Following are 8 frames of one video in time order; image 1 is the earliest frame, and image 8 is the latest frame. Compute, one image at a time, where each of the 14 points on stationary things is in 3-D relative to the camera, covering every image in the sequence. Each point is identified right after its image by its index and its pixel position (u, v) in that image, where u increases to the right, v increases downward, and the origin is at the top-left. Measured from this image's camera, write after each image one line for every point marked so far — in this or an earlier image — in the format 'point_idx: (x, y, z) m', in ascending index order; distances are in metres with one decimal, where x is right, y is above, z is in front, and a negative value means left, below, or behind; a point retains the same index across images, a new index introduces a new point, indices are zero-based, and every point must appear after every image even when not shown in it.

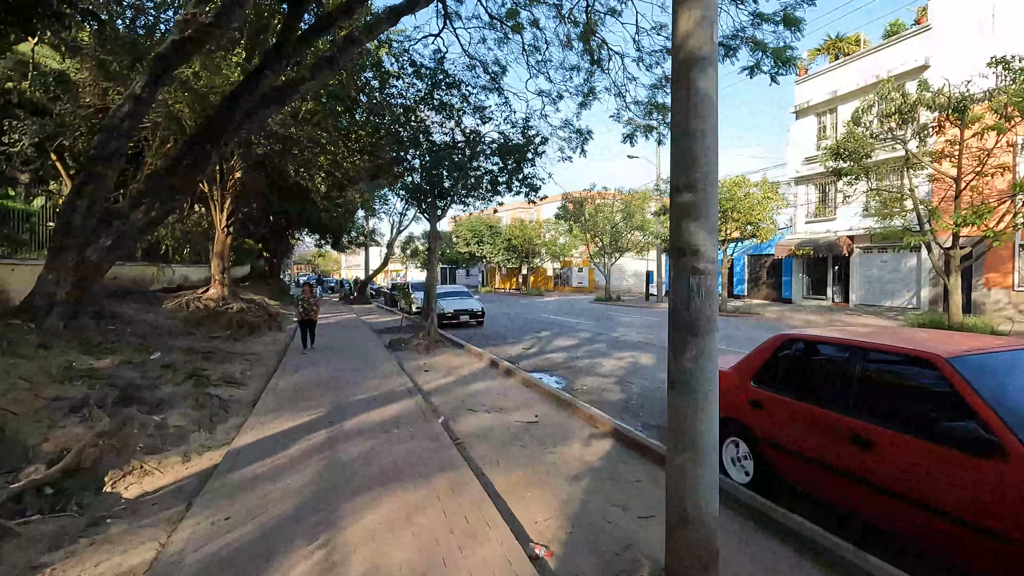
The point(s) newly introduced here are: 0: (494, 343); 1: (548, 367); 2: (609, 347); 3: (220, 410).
0: (-0.4, -1.4, +13.4) m
1: (+0.7, -1.5, +10.1) m
2: (+2.2, -1.4, +12.2) m
3: (-3.4, -1.4, +6.2) m
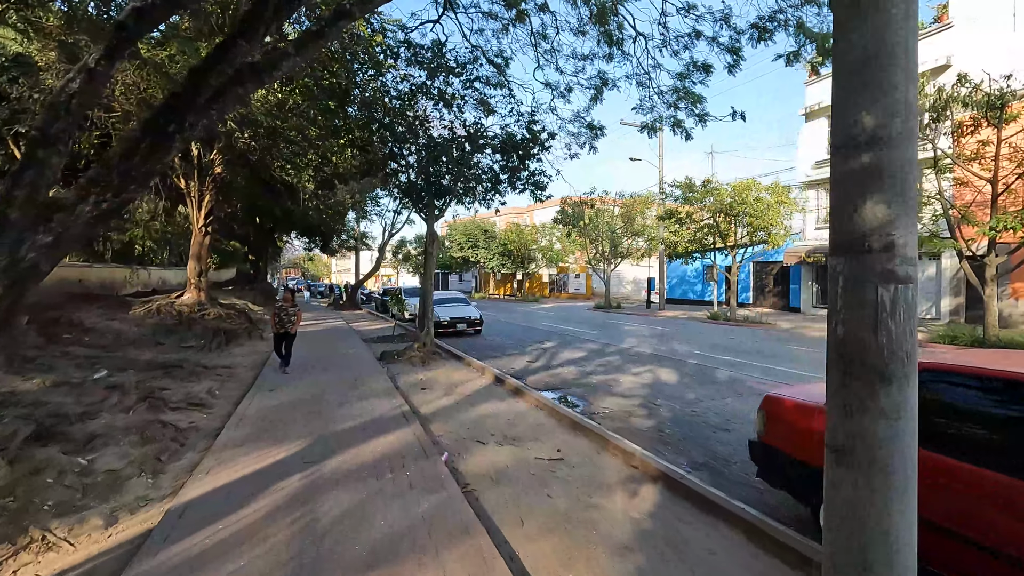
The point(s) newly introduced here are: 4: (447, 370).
0: (-0.4, -1.5, +12.3) m
1: (+0.8, -1.6, +9.0) m
2: (+2.3, -1.5, +11.1) m
3: (-3.2, -1.5, +5.1) m
4: (-1.2, -1.5, +9.8) m
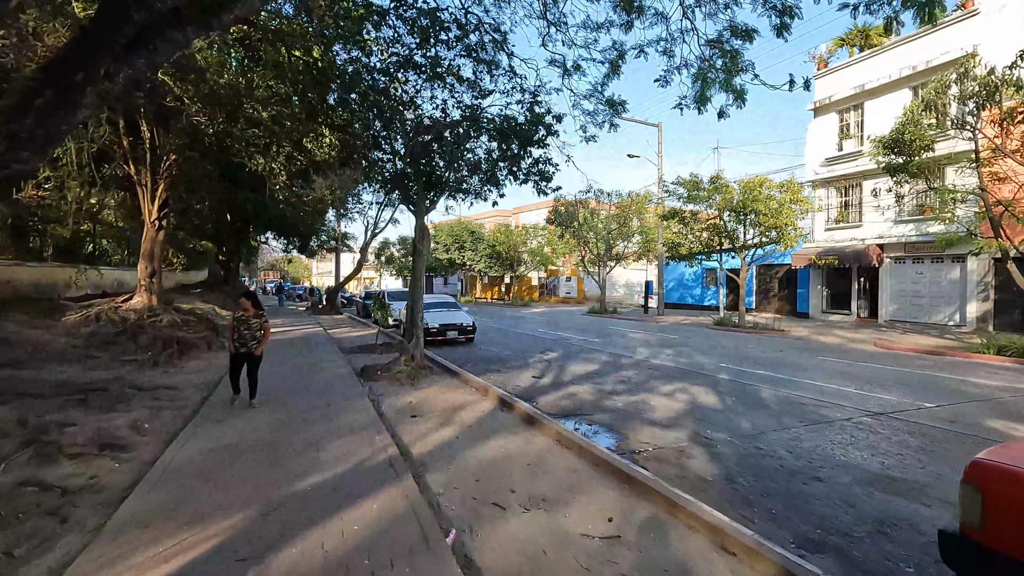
0: (-0.4, -1.6, +10.7) m
1: (+0.9, -1.7, +7.4) m
2: (+2.4, -1.6, +9.6) m
3: (-3.0, -1.5, +3.4) m
4: (-1.1, -1.6, +8.2) m
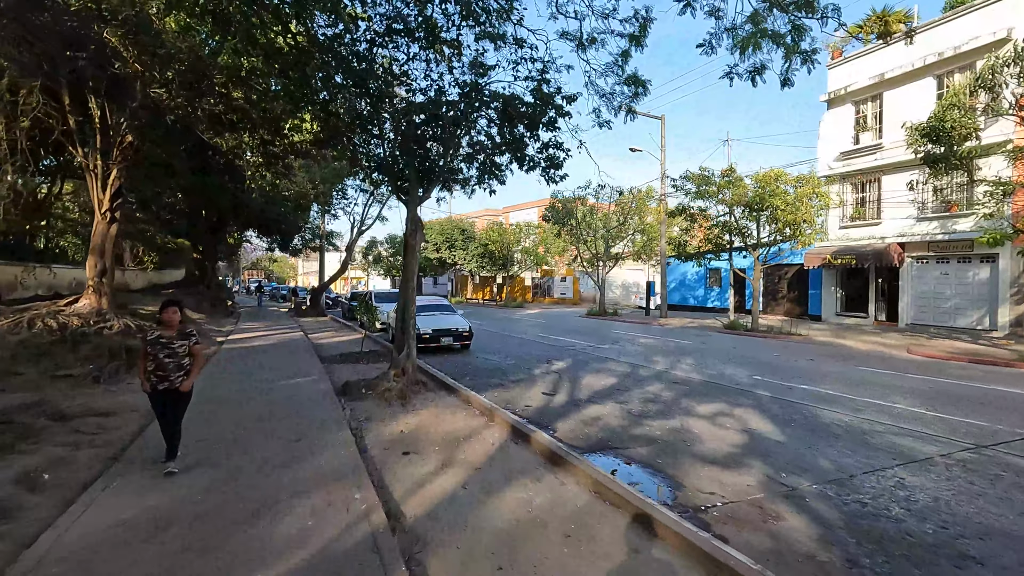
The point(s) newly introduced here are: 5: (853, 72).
0: (-0.3, -1.6, +9.4) m
1: (+1.1, -1.7, +6.1) m
2: (+2.5, -1.6, +8.3) m
3: (-2.7, -1.5, +2.0) m
4: (-1.0, -1.6, +6.8) m
5: (+12.3, +7.8, +19.2) m
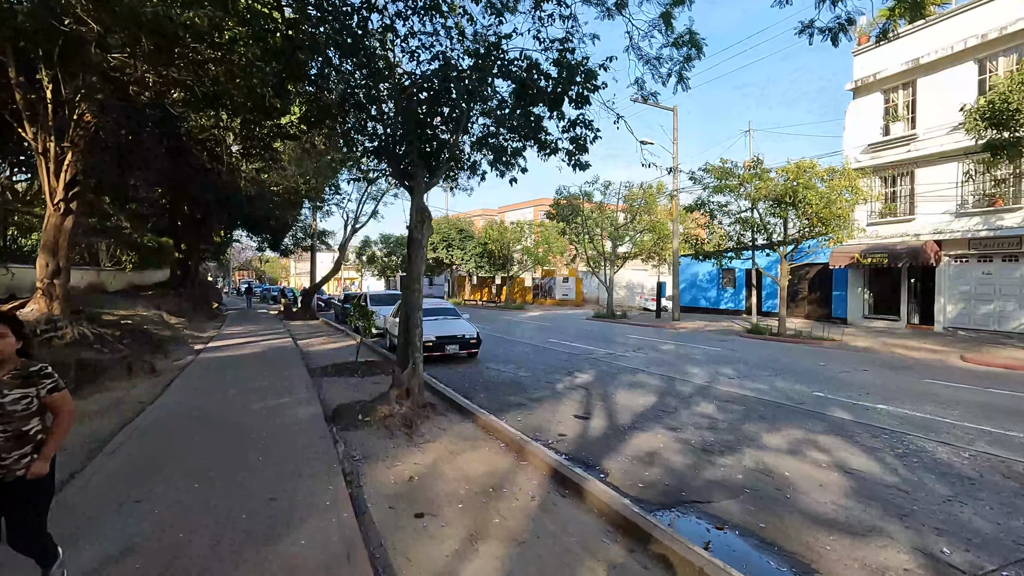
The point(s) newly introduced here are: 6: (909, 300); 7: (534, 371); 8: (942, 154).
0: (+0.1, -1.7, +8.0) m
1: (+1.5, -1.7, +4.7) m
2: (+2.8, -1.7, +6.9) m
3: (-2.3, -1.6, +0.5) m
4: (-0.6, -1.7, +5.4) m
5: (+12.5, +7.7, +18.0) m
6: (+13.0, -0.4, +17.4) m
7: (+0.4, -1.6, +10.2) m
8: (+12.9, +4.0, +16.0) m
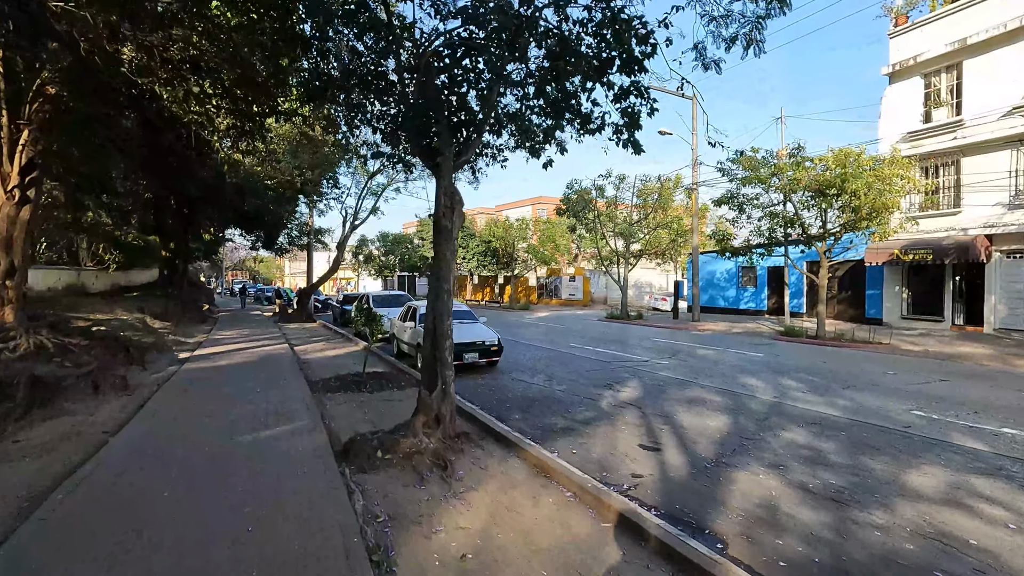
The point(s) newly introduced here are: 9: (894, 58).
0: (+0.6, -1.7, +6.6) m
1: (+2.0, -1.7, +3.4) m
2: (+3.4, -1.7, +5.6) m
3: (-1.7, -1.6, -0.8) m
4: (0.0, -1.7, +4.1) m
5: (+12.9, +7.8, +16.7) m
6: (+13.4, -0.3, +16.2) m
7: (+0.9, -1.6, +8.9) m
8: (+13.3, +4.1, +14.8) m
9: (+12.6, +7.6, +17.6) m
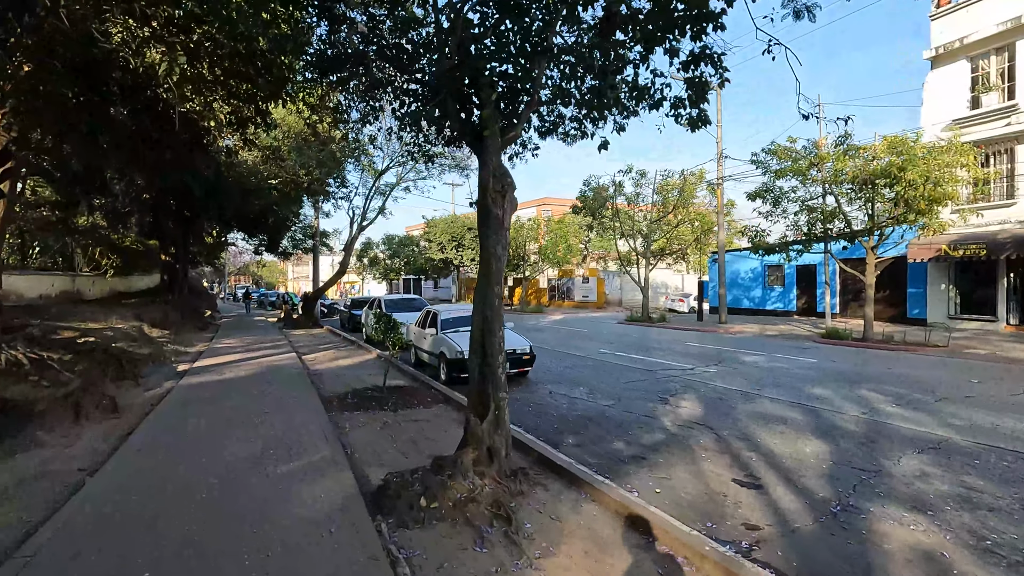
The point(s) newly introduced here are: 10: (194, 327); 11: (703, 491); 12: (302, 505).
0: (+1.2, -1.7, +5.6) m
1: (+2.6, -1.7, +2.4) m
2: (+3.9, -1.6, +4.6) m
3: (-1.1, -1.6, -1.8) m
4: (+0.5, -1.7, +3.0) m
5: (+13.5, +7.9, +15.6) m
6: (+14.0, -0.3, +15.1) m
7: (+1.5, -1.6, +7.8) m
8: (+13.9, +4.1, +13.7) m
9: (+13.1, +7.6, +16.5) m
10: (-11.5, -1.4, +19.4) m
11: (+1.6, -1.7, +4.5) m
12: (-1.5, -1.7, +3.8) m
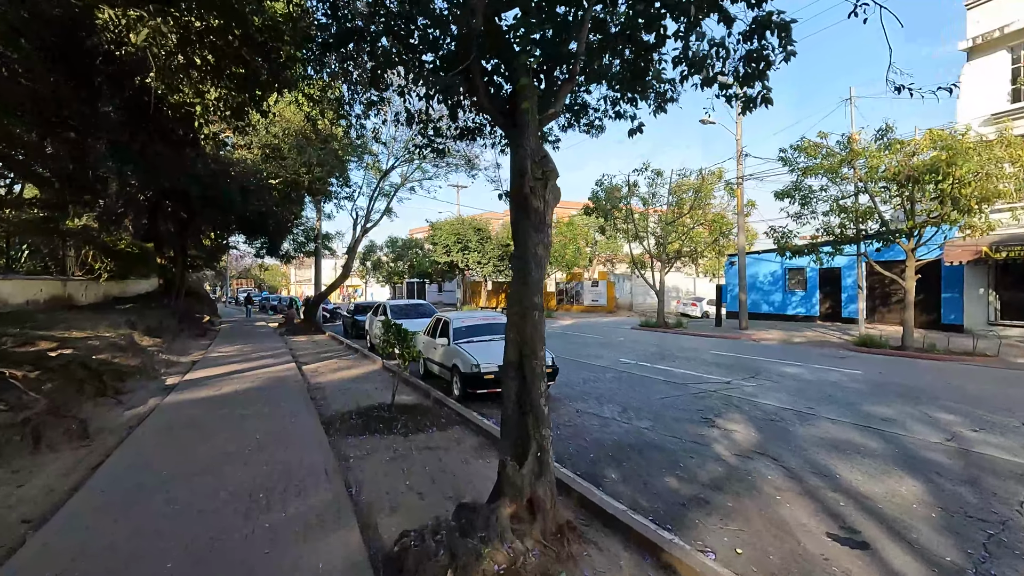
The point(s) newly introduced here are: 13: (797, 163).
0: (+1.5, -1.8, +4.7) m
1: (+2.9, -1.8, +1.4) m
2: (+4.3, -1.7, +3.7) m
3: (-0.9, -1.6, -2.7) m
4: (+0.8, -1.7, +2.1) m
5: (+13.8, +7.7, +14.7) m
6: (+14.4, -0.4, +14.1) m
7: (+1.9, -1.7, +6.9) m
8: (+14.2, +4.0, +12.8) m
9: (+13.5, +7.5, +15.6) m
10: (-11.1, -1.6, +18.5) m
11: (+1.9, -1.8, +3.6) m
12: (-1.2, -1.7, +3.0) m
13: (+7.9, +3.5, +14.9) m
